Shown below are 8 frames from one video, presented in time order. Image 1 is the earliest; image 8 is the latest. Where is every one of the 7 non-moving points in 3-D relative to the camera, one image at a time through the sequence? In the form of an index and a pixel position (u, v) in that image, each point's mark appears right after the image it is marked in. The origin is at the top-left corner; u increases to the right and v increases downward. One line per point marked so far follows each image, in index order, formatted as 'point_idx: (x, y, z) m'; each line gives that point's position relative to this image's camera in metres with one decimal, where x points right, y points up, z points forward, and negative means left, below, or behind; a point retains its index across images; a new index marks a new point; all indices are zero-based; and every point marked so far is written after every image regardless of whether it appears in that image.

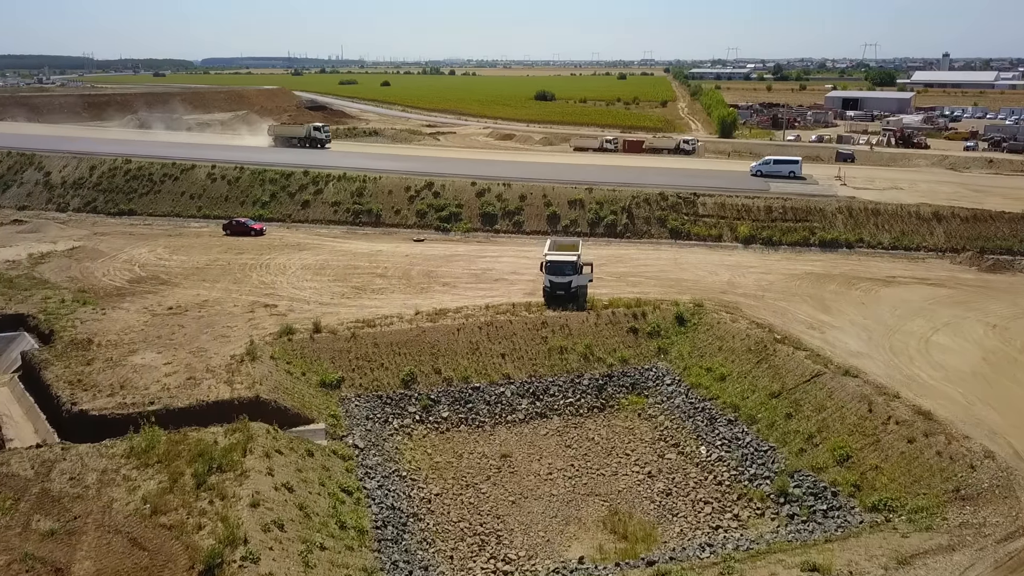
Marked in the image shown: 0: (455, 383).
0: (-1.3, -2.1, +17.7) m
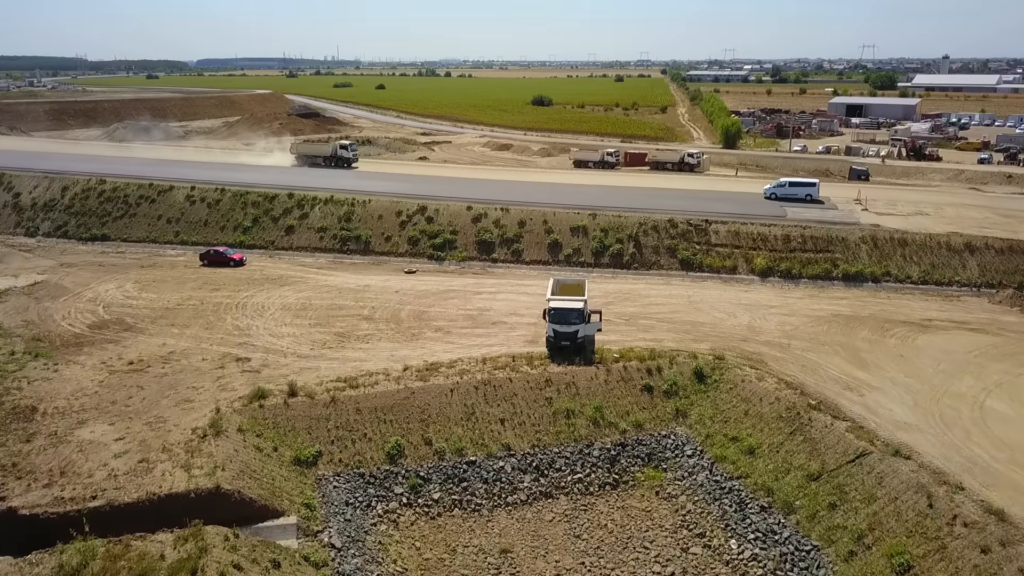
0: (-1.3, -3.3, +15.6) m
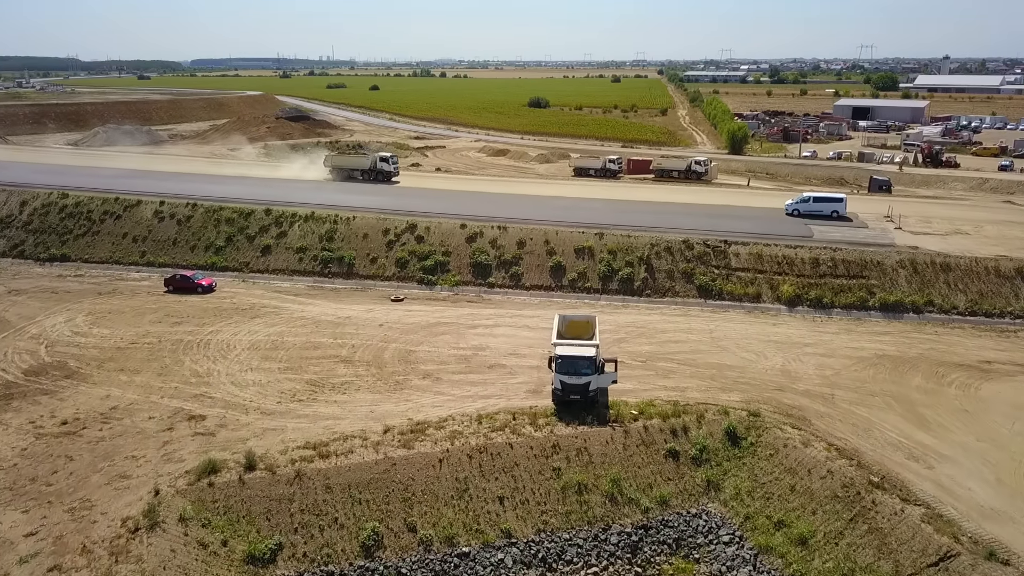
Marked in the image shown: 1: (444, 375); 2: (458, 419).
0: (-1.2, -4.2, +12.9) m
1: (-1.6, -2.0, +18.3) m
2: (-1.1, -2.6, +16.1) m
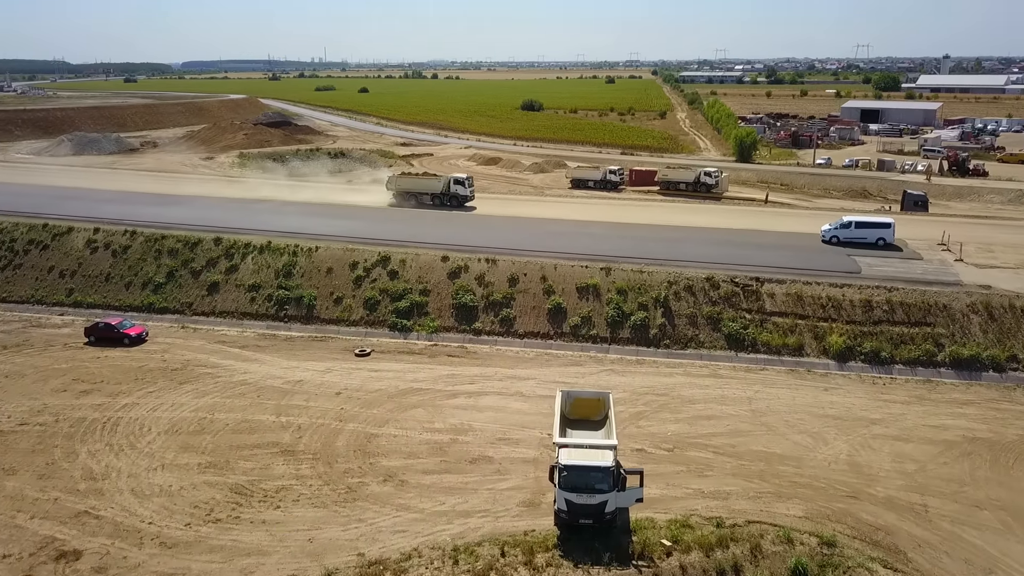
0: (-1.4, -5.5, +8.6) m
1: (-1.8, -3.3, +14.1) m
2: (-1.3, -3.9, +11.8) m
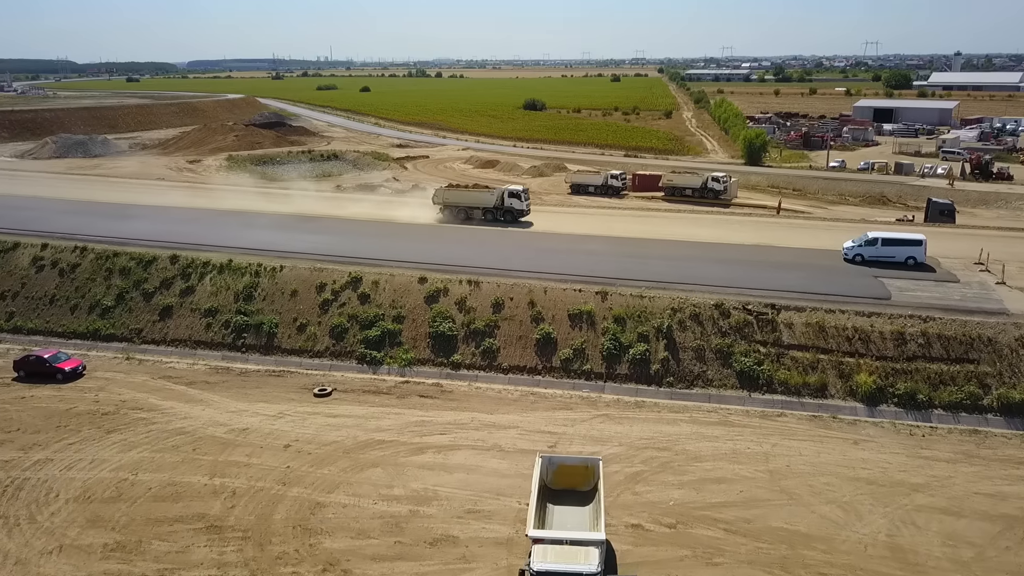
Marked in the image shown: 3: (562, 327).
0: (-1.9, -6.2, +6.2) m
1: (-2.2, -4.0, +11.6) m
2: (-1.7, -4.6, +9.3) m
3: (+1.2, -0.9, +19.5) m
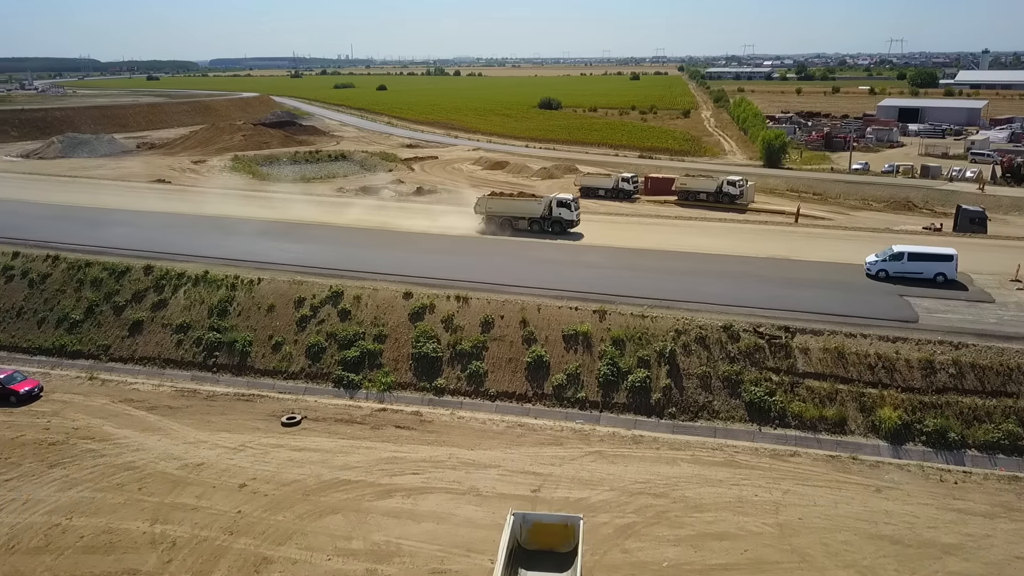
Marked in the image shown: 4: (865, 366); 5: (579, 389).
0: (-2.5, -6.6, +4.7) m
1: (-2.7, -4.4, +10.1) m
2: (-2.3, -5.0, +7.8) m
3: (+1.0, -1.4, +17.9) m
4: (+7.2, -1.6, +16.2) m
5: (+1.4, -2.1, +16.9) m
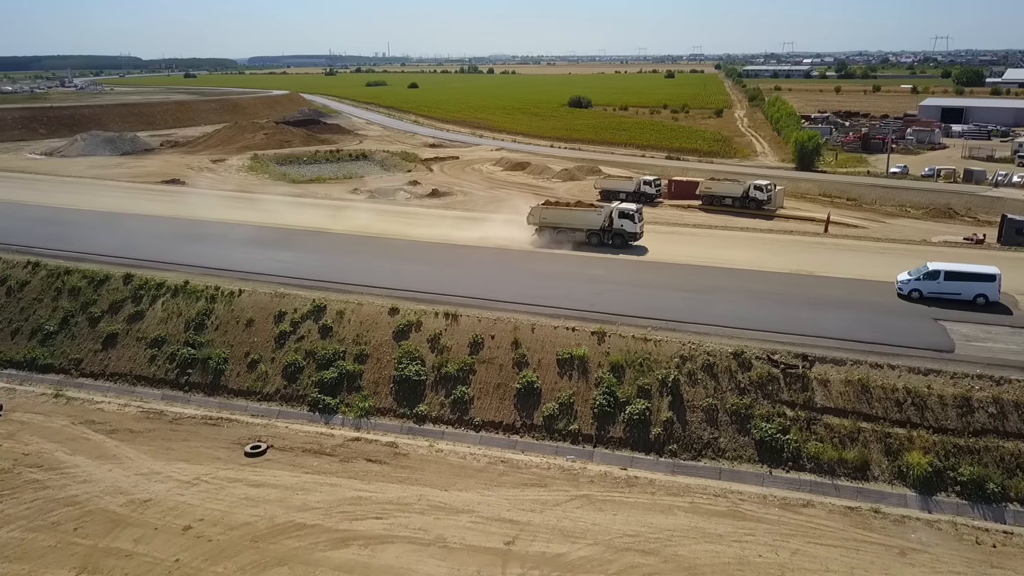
0: (-3.3, -7.0, +3.3) m
1: (-3.3, -4.8, +8.7) m
2: (-3.0, -5.4, +6.4) m
3: (+0.7, -1.8, +16.3) m
4: (+6.9, -2.1, +14.4) m
5: (+1.1, -2.6, +15.4) m
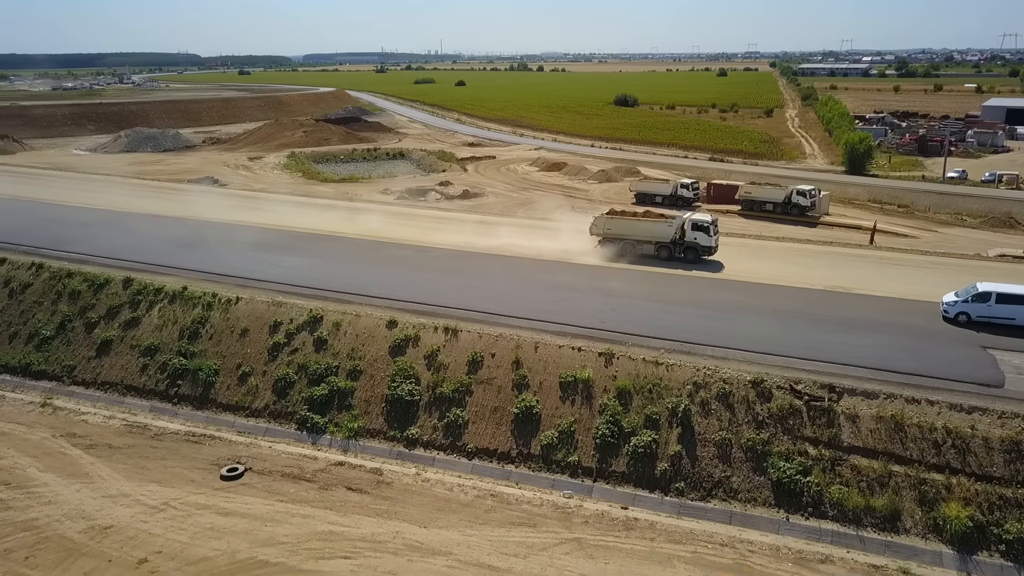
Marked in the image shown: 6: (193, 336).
0: (-4.2, -7.3, +2.3) m
1: (-3.8, -5.0, +7.7) m
2: (-3.6, -5.7, +5.4) m
3: (+0.7, -2.1, +15.1) m
4: (+6.7, -2.5, +12.8) m
5: (+1.0, -2.9, +14.1) m
6: (-7.3, -1.1, +18.3) m
